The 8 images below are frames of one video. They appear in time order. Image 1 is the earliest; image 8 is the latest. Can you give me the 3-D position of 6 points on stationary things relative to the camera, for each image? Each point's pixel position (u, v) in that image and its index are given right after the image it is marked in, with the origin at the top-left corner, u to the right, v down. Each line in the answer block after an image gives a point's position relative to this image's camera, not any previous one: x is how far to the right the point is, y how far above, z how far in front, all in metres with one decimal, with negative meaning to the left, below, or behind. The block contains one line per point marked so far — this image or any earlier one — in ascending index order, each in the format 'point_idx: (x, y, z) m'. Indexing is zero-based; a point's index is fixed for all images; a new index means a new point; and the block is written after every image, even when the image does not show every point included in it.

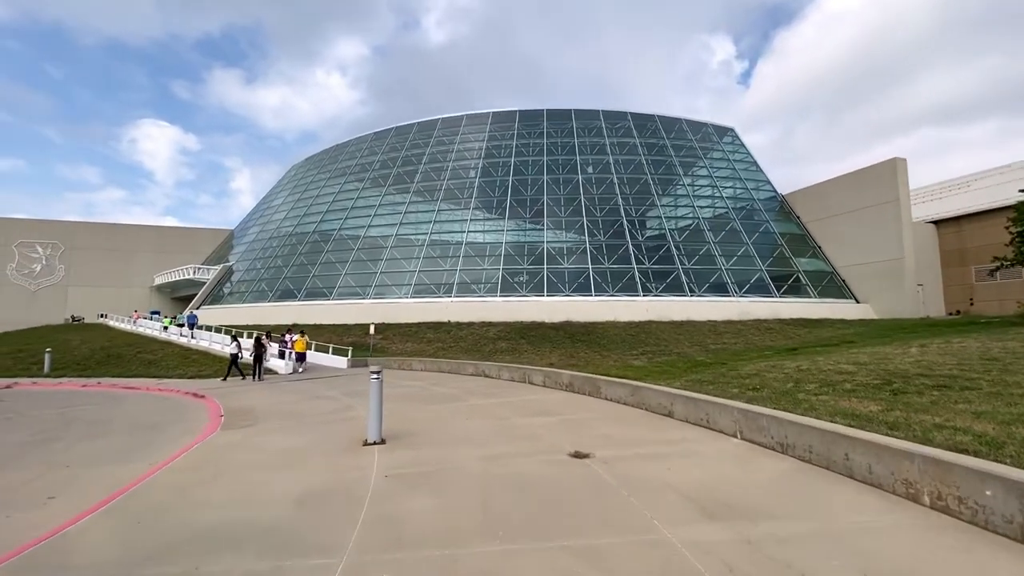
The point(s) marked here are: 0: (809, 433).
0: (+3.5, -1.7, +5.7) m
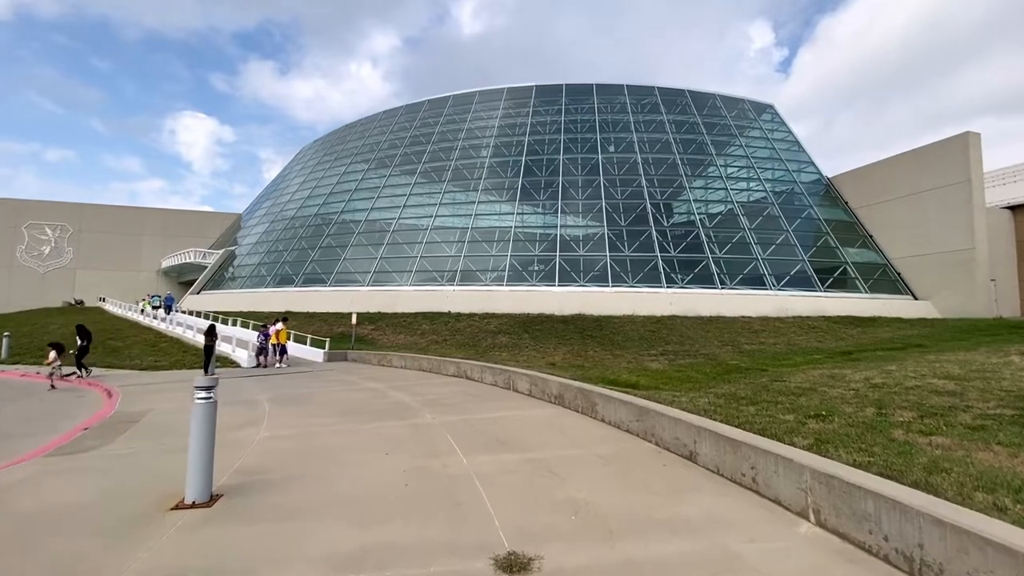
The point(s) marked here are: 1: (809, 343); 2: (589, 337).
0: (+2.7, -1.5, +2.7) m
1: (+11.7, -2.2, +19.0) m
2: (+3.2, -2.0, +19.9) m
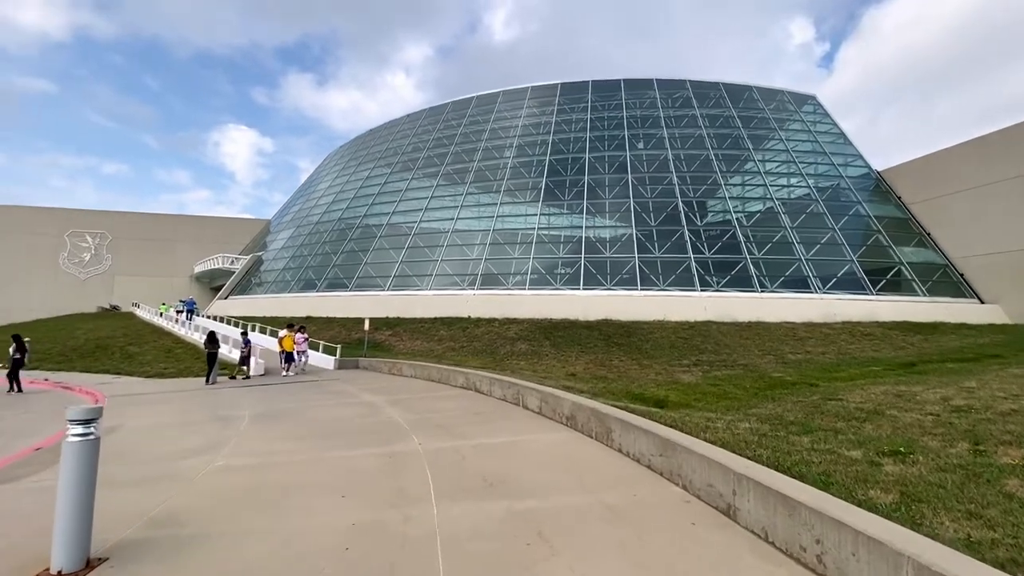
0: (+2.4, -1.5, +1.4) m
1: (+12.4, -2.3, +17.0) m
2: (+4.0, -2.2, +18.5) m
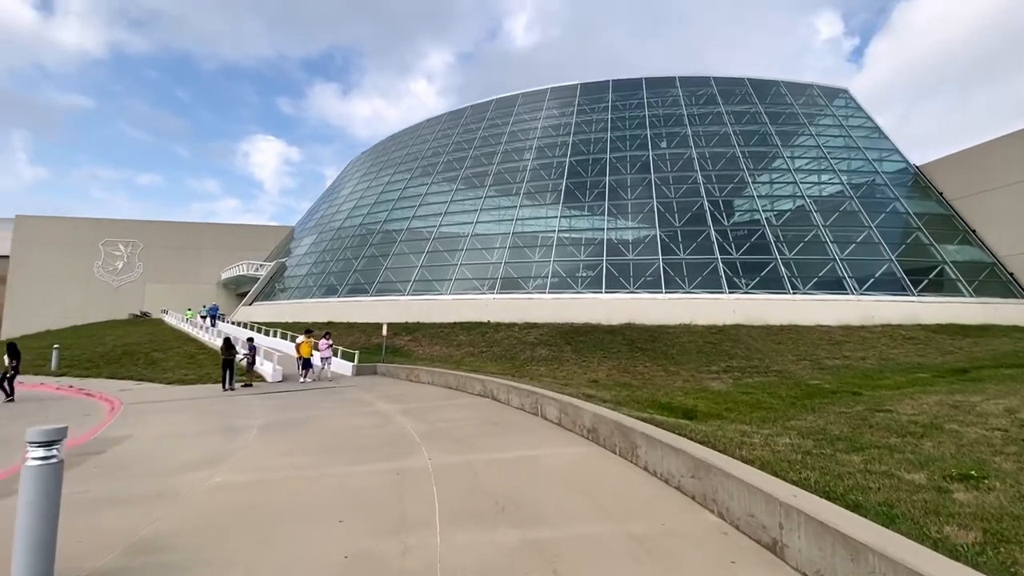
0: (+2.3, -1.5, +0.8) m
1: (+13.1, -2.3, +16.0) m
2: (+4.7, -2.3, +17.8) m
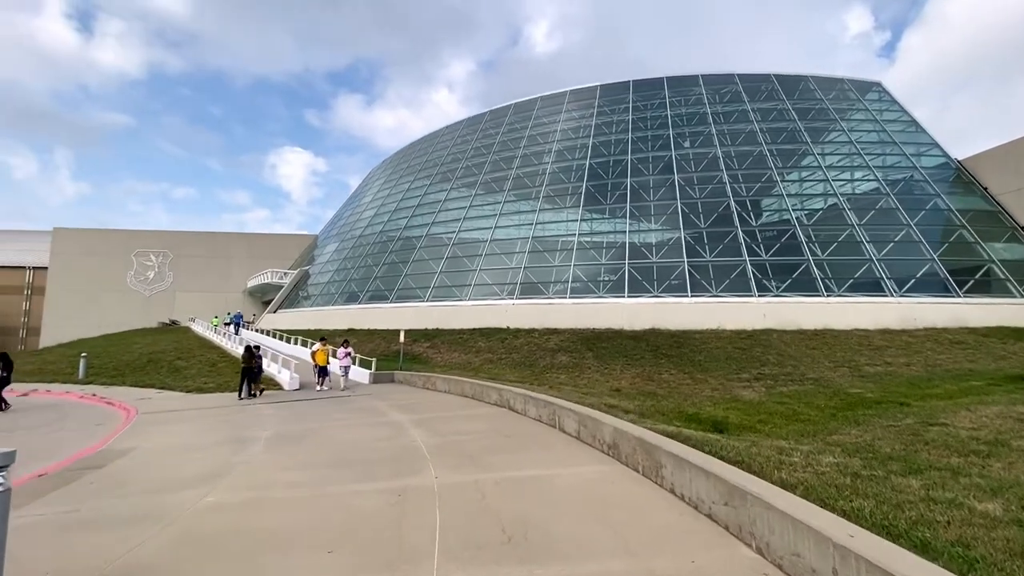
0: (+2.2, -1.5, +0.2) m
1: (+13.7, -2.3, +14.9) m
2: (+5.4, -2.4, +17.1) m
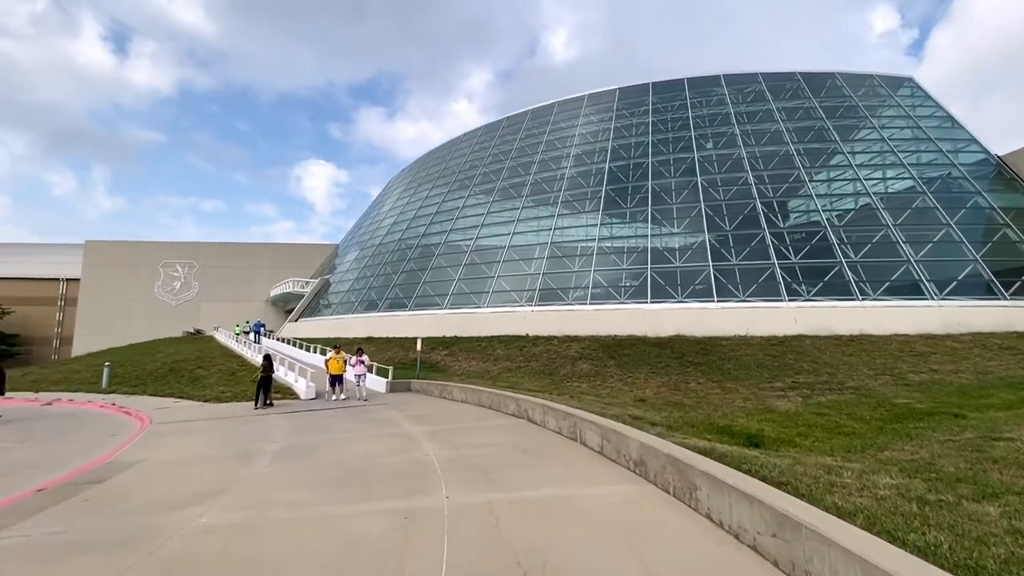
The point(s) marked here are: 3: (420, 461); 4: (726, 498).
0: (+2.1, -1.4, -0.4) m
1: (+14.3, -2.4, +13.8) m
2: (+6.1, -2.6, +16.3) m
3: (-1.4, -2.6, +7.2) m
4: (+2.0, -1.9, +4.5) m
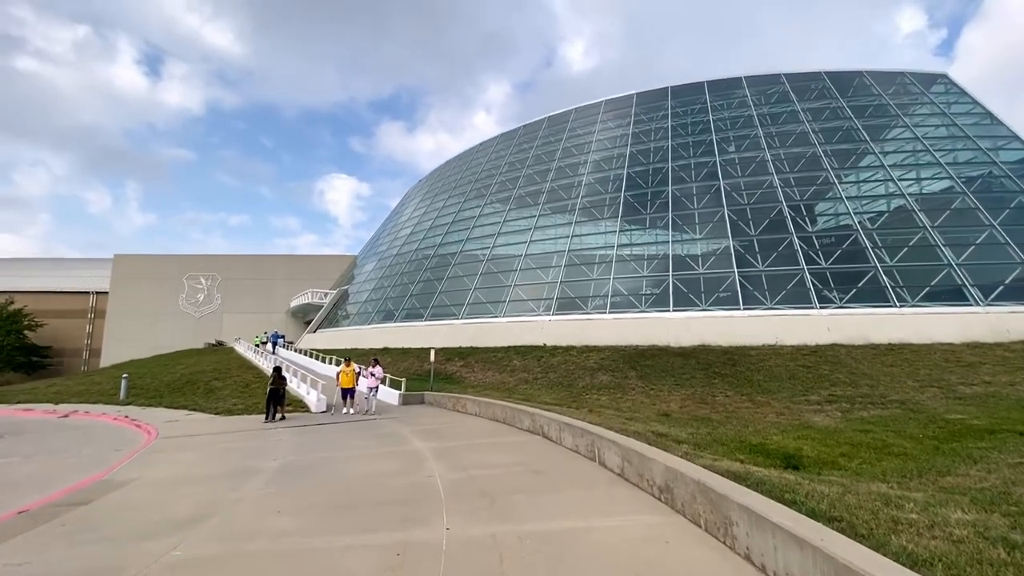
0: (+2.0, -1.3, -1.0) m
1: (+14.7, -2.5, +12.6) m
2: (+6.6, -2.8, +15.5) m
3: (-1.2, -2.7, +6.6) m
4: (+2.0, -2.0, +3.8) m
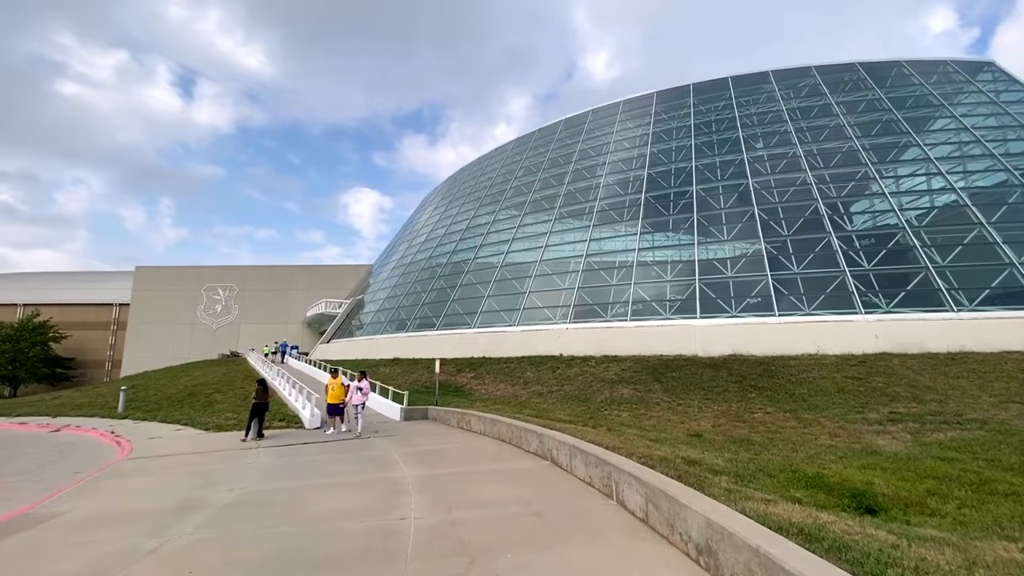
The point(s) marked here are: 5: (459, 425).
0: (+1.6, -1.0, -2.5) m
1: (+14.8, -2.4, +10.5) m
2: (+6.9, -2.9, +13.8) m
3: (-1.3, -2.6, +5.2) m
4: (+1.8, -1.8, +2.3) m
5: (-1.5, -3.8, +13.3) m
